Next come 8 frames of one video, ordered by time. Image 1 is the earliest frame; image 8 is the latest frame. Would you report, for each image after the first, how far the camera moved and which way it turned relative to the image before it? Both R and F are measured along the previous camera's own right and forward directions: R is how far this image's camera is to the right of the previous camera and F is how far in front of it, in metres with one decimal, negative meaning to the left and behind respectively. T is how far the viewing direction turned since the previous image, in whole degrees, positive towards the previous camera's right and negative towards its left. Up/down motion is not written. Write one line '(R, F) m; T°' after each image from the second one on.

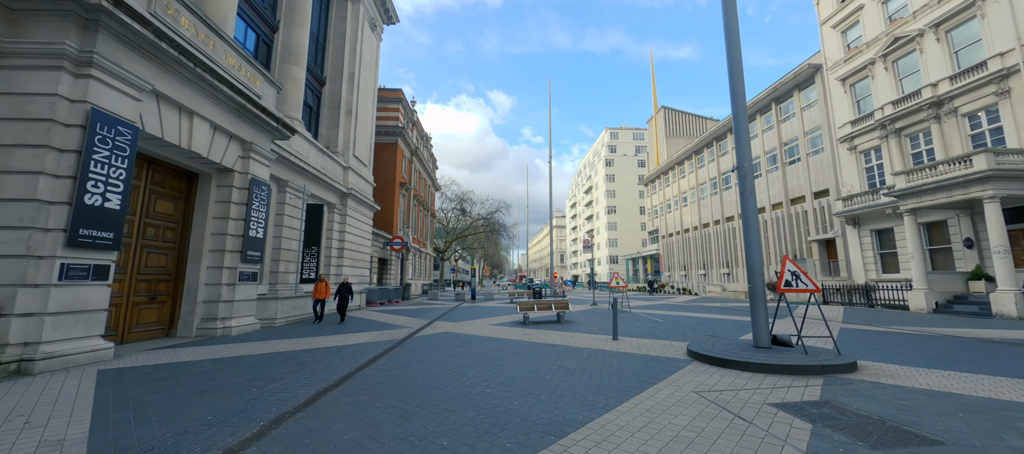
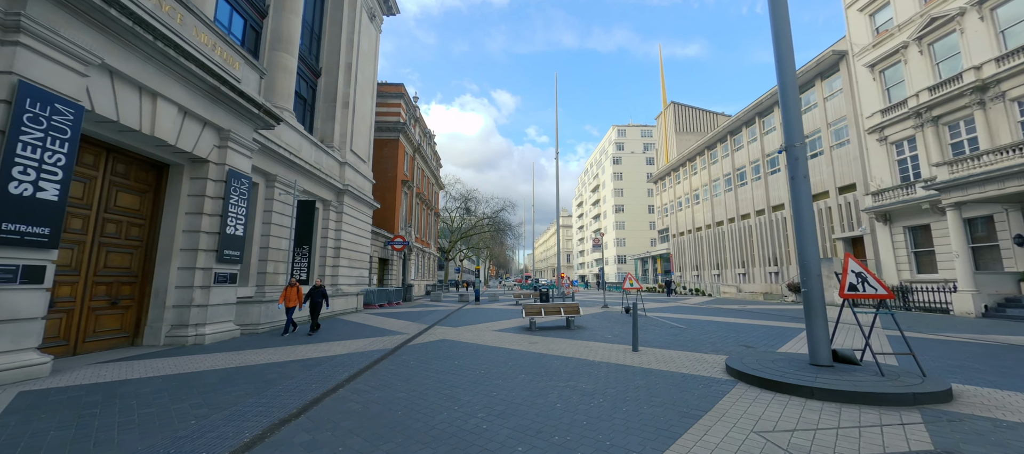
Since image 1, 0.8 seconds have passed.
(0.0, +1.1) m; -1°
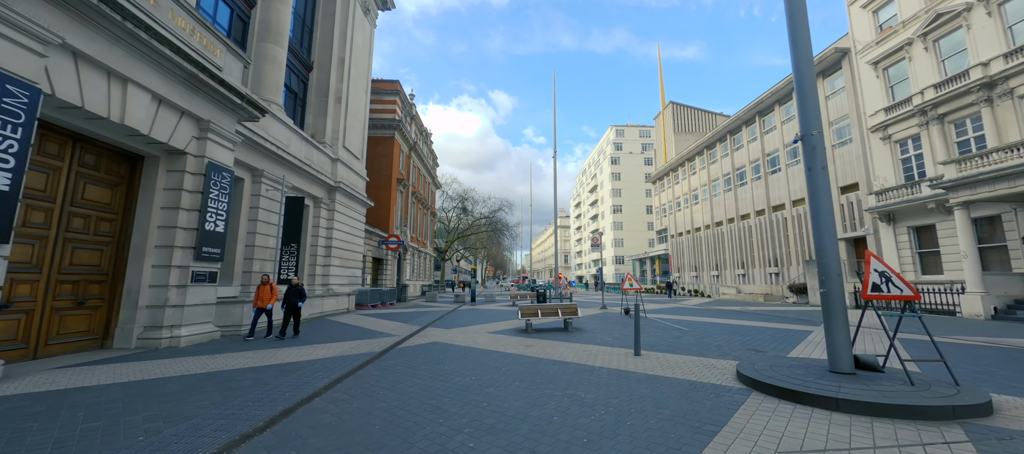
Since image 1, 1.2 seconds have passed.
(+0.1, +0.5) m; 0°
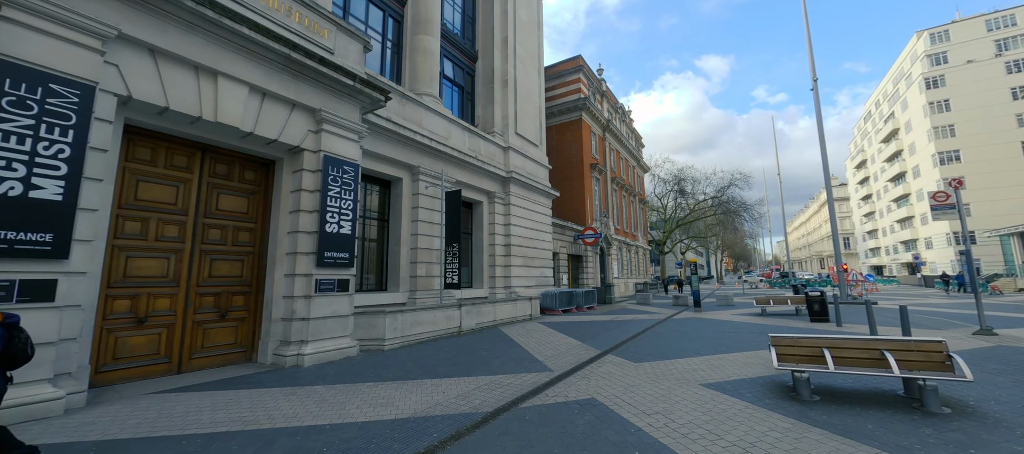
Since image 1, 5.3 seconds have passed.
(+0.2, +4.4) m; -32°
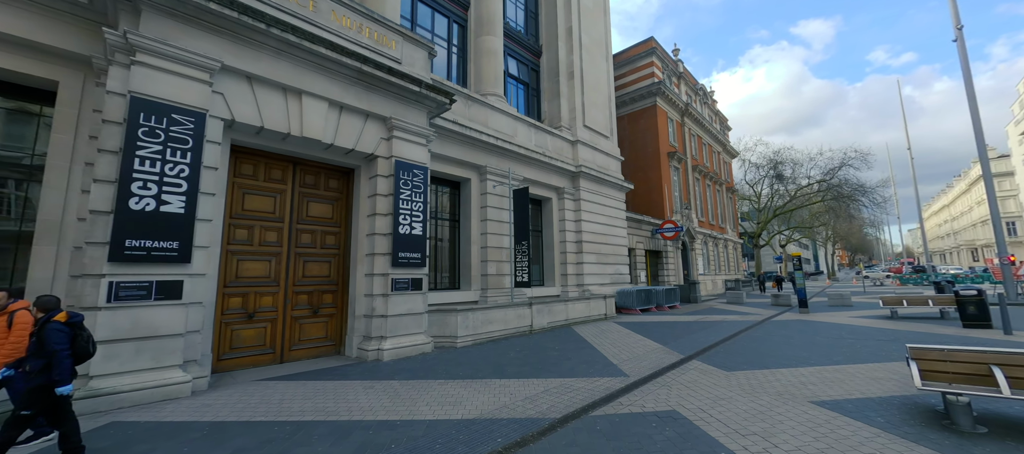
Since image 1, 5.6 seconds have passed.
(+0.2, +0.2) m; -11°
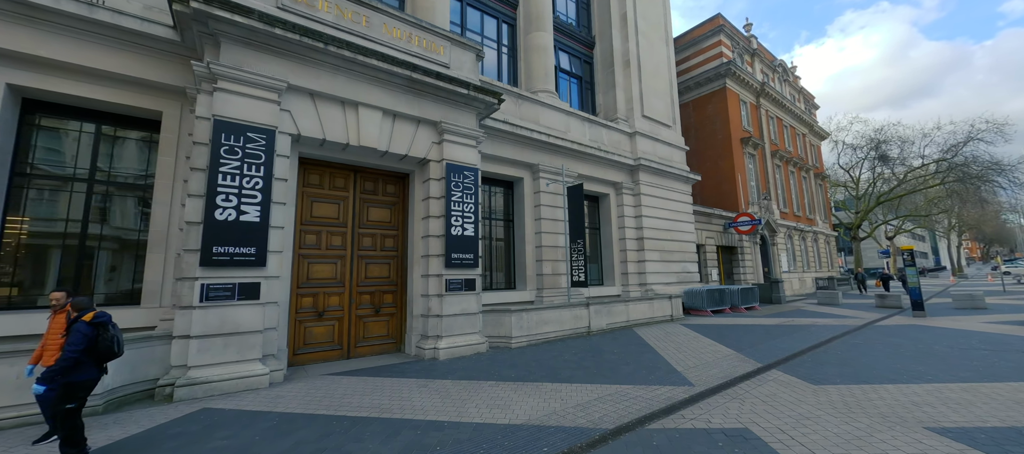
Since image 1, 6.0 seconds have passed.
(+0.3, +0.2) m; -10°
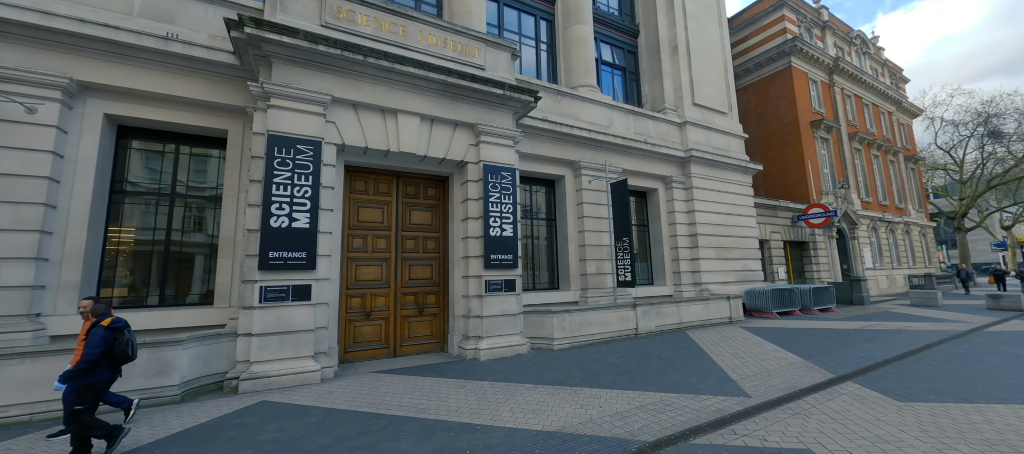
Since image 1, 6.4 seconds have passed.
(+0.3, +0.1) m; -8°
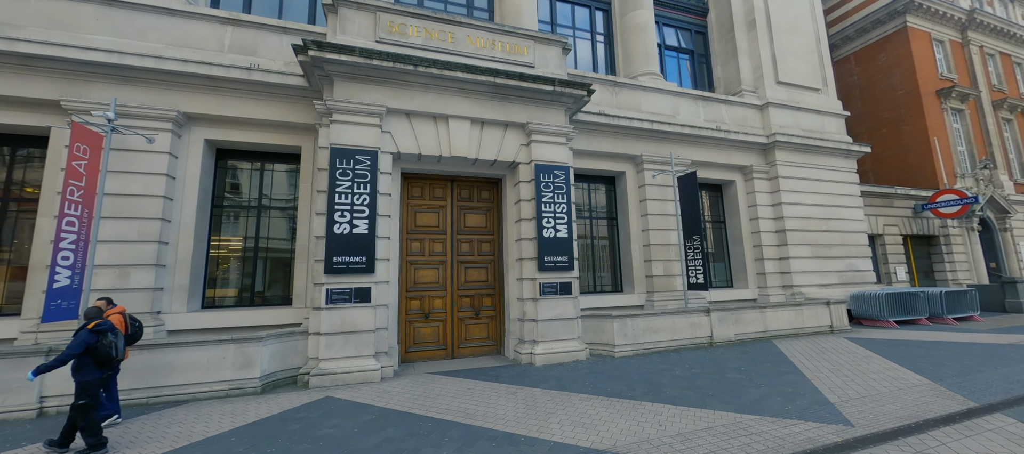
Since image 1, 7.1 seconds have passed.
(+0.4, +0.3) m; -11°
